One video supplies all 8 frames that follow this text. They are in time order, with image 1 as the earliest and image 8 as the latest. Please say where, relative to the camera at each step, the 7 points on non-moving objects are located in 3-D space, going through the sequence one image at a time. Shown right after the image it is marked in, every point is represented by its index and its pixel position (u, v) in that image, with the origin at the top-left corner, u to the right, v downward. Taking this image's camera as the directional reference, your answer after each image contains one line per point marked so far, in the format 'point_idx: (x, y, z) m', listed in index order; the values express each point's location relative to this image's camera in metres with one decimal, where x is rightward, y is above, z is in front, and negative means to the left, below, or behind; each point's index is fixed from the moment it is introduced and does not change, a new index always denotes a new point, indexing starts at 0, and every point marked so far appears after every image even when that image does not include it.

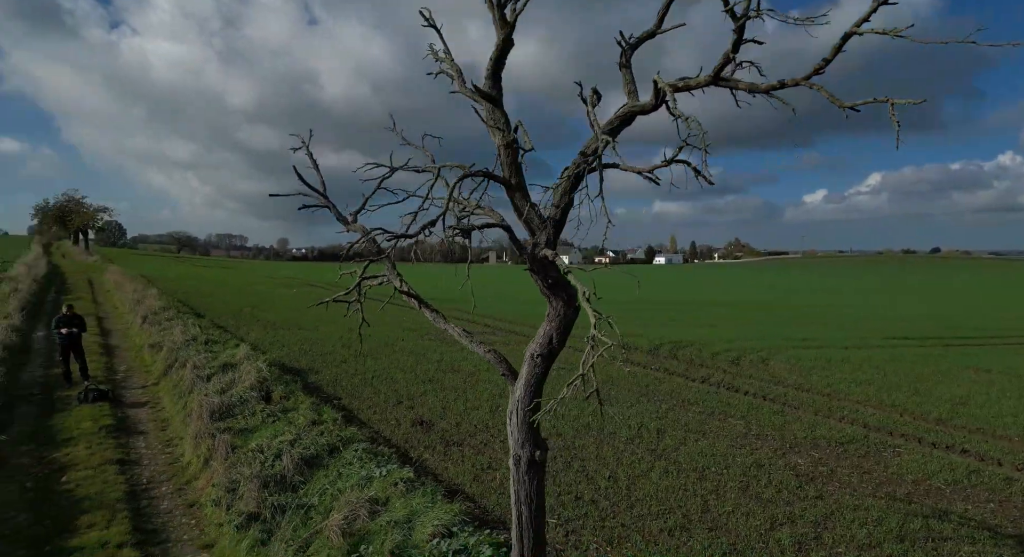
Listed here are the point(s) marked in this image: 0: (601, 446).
0: (+1.8, -3.3, +12.4) m
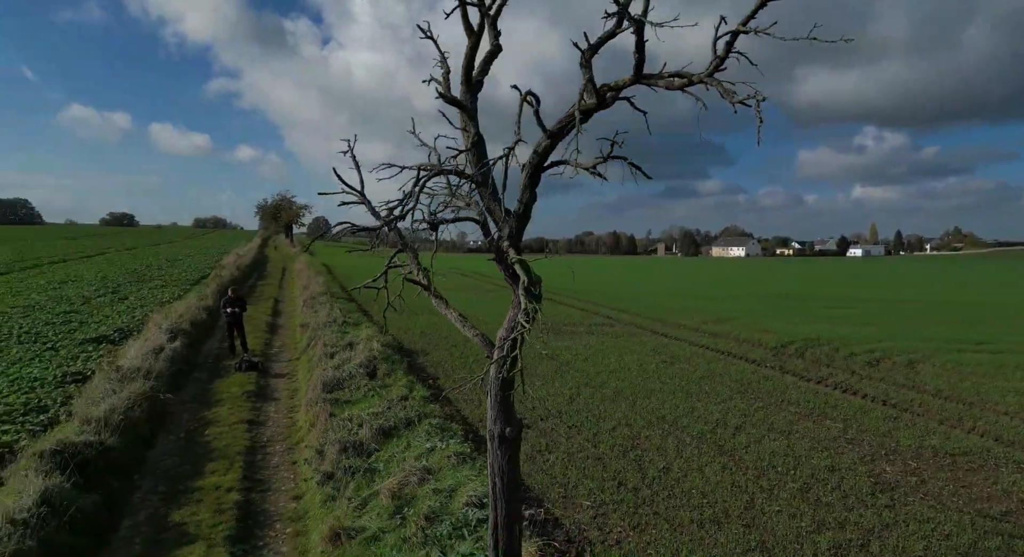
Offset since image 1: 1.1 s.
0: (+3.0, -3.1, +12.3) m
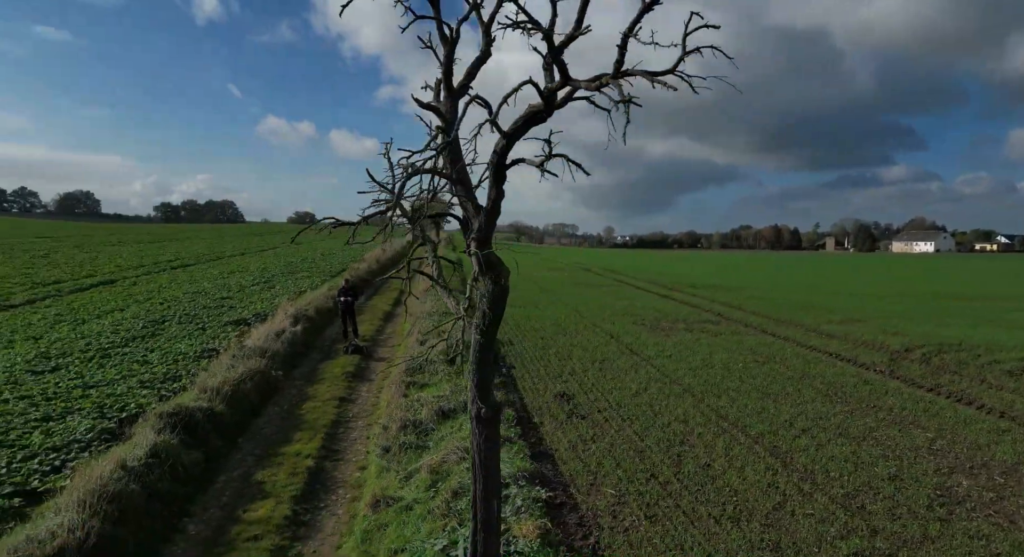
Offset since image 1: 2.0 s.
0: (+3.9, -3.0, +12.0) m
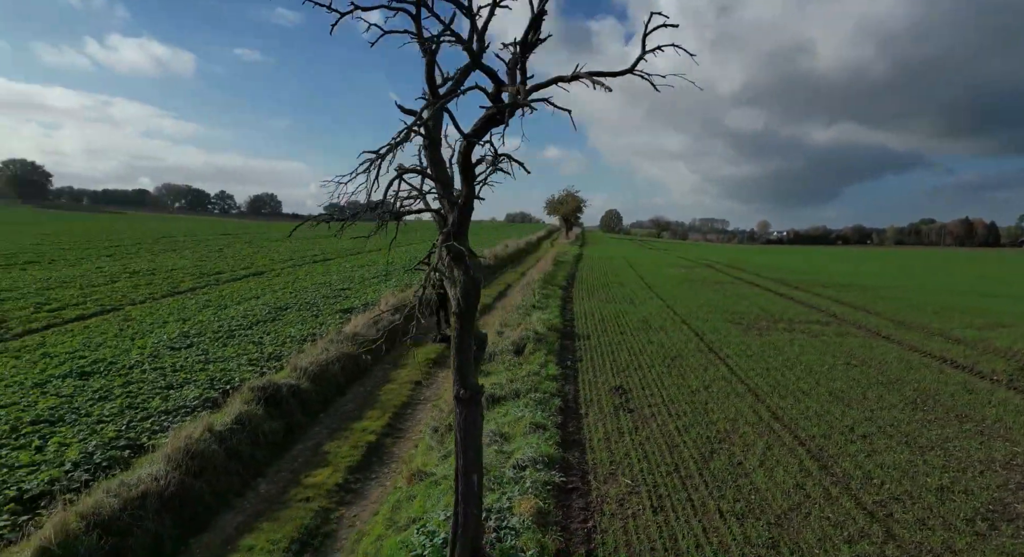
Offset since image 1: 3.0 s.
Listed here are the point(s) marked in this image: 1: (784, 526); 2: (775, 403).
0: (+4.6, -2.9, +11.6) m
1: (+3.5, -3.2, +8.0) m
2: (+5.8, -2.7, +13.9) m
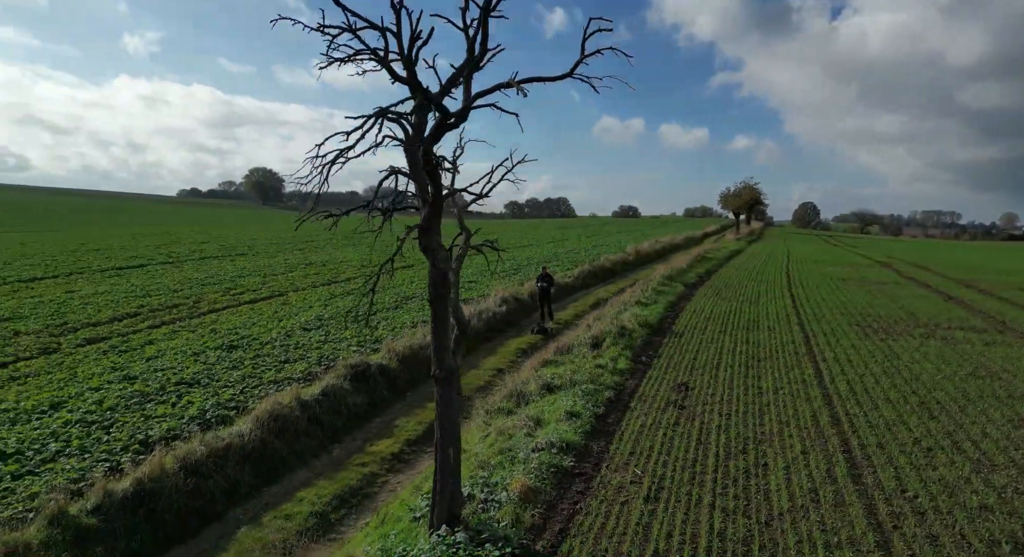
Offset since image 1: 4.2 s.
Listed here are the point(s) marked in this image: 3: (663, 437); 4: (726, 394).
0: (+5.2, -2.8, +11.0) m
1: (+3.2, -3.1, +7.8) m
2: (+6.8, -2.6, +13.0) m
3: (+2.7, -2.8, +11.4) m
4: (+4.8, -2.6, +14.2) m
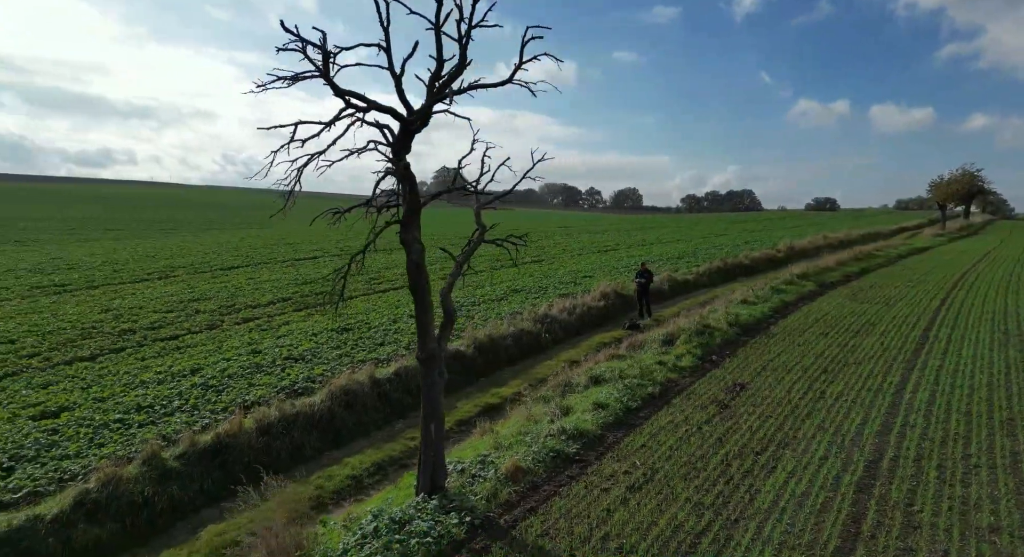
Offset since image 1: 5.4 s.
0: (+5.4, -2.8, +10.3) m
1: (+2.7, -3.0, +7.7) m
2: (+7.5, -2.6, +11.9) m
3: (+3.1, -2.7, +11.3) m
4: (+5.8, -2.5, +13.6) m
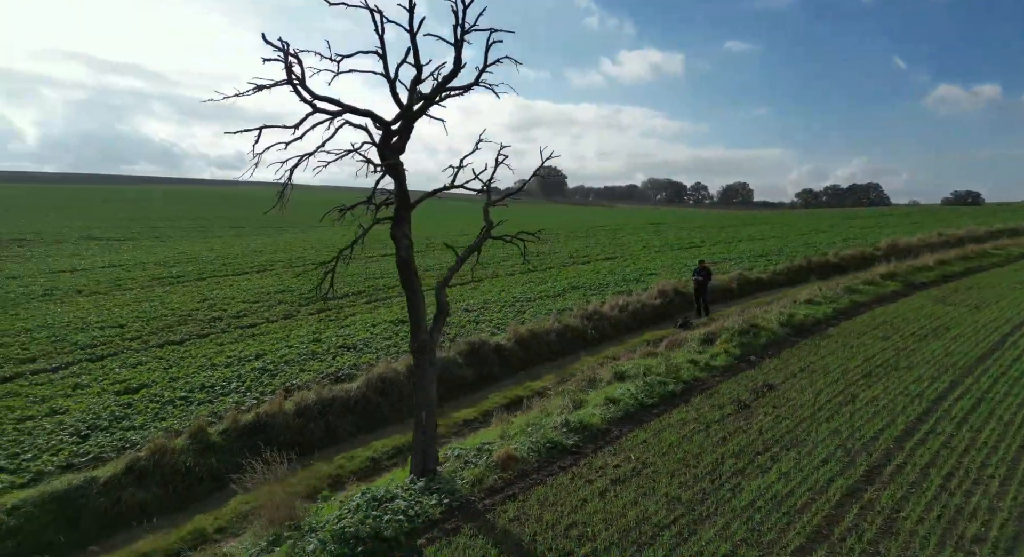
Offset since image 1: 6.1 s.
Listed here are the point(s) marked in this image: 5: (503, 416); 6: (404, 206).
0: (+5.3, -2.8, +10.0) m
1: (+2.4, -3.0, +7.7) m
2: (+7.6, -2.6, +11.2) m
3: (+3.2, -2.7, +11.2) m
4: (+6.2, -2.5, +13.1) m
5: (-0.1, -2.9, +13.4) m
6: (-1.5, +1.1, +8.7) m
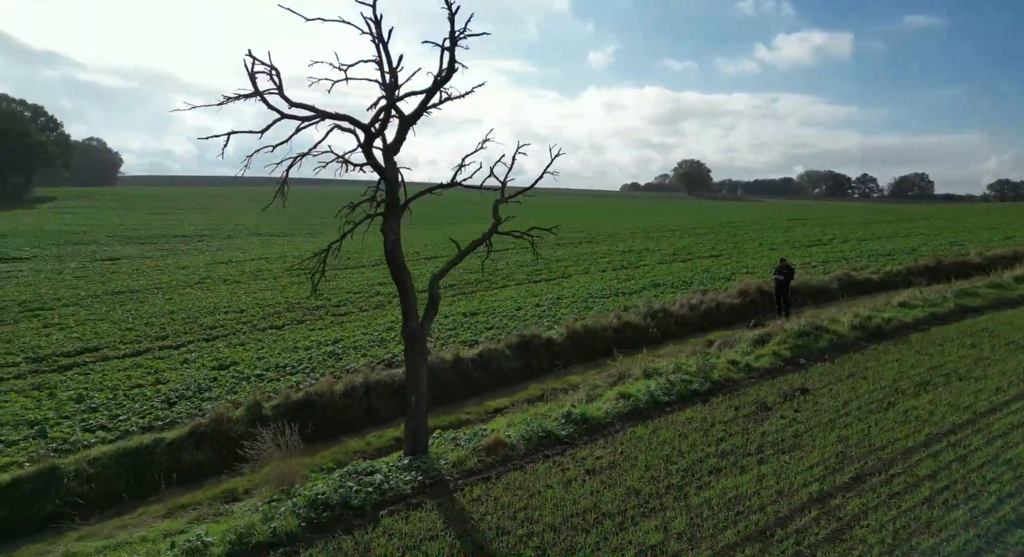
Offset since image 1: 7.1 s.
0: (+5.1, -2.8, +9.5) m
1: (+1.8, -2.9, +7.8) m
2: (+7.6, -2.6, +10.4) m
3: (+3.2, -2.6, +11.1) m
4: (+6.5, -2.5, +12.5) m
5: (+0.3, -2.8, +13.8) m
6: (-1.8, +1.2, +9.4) m
